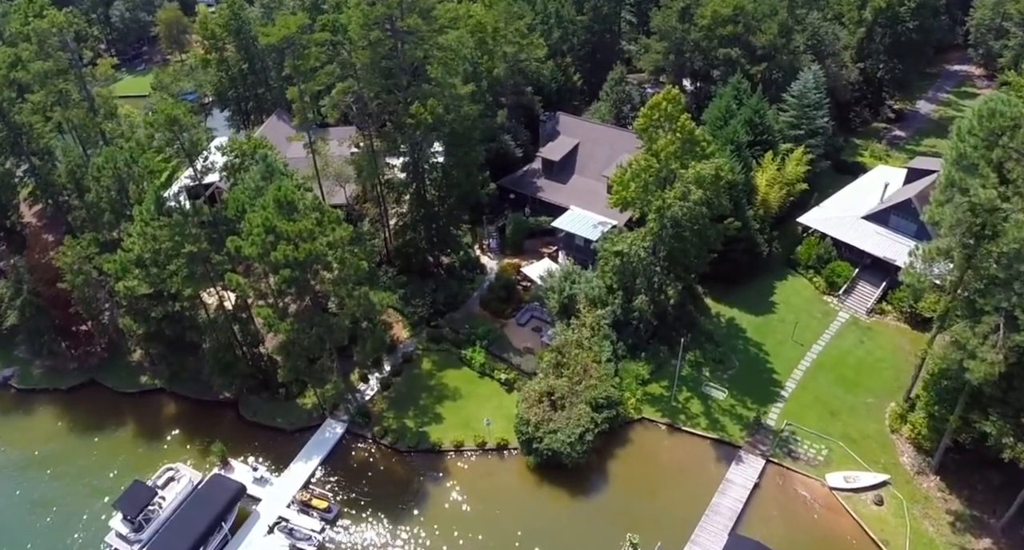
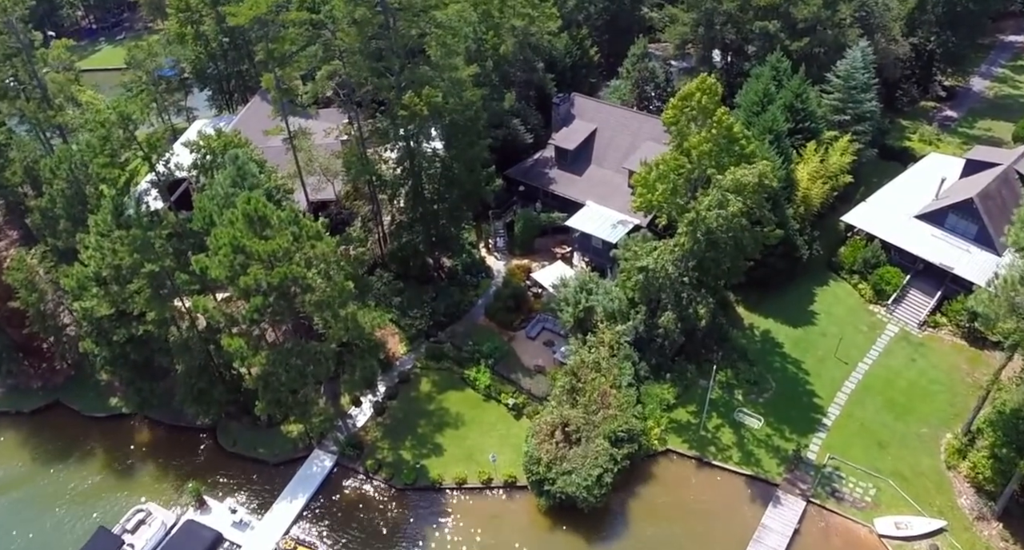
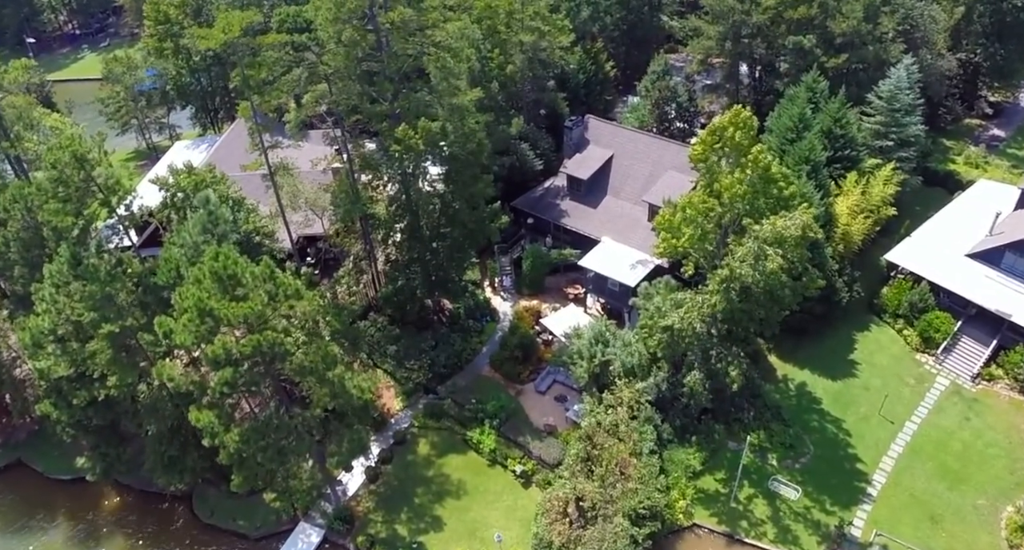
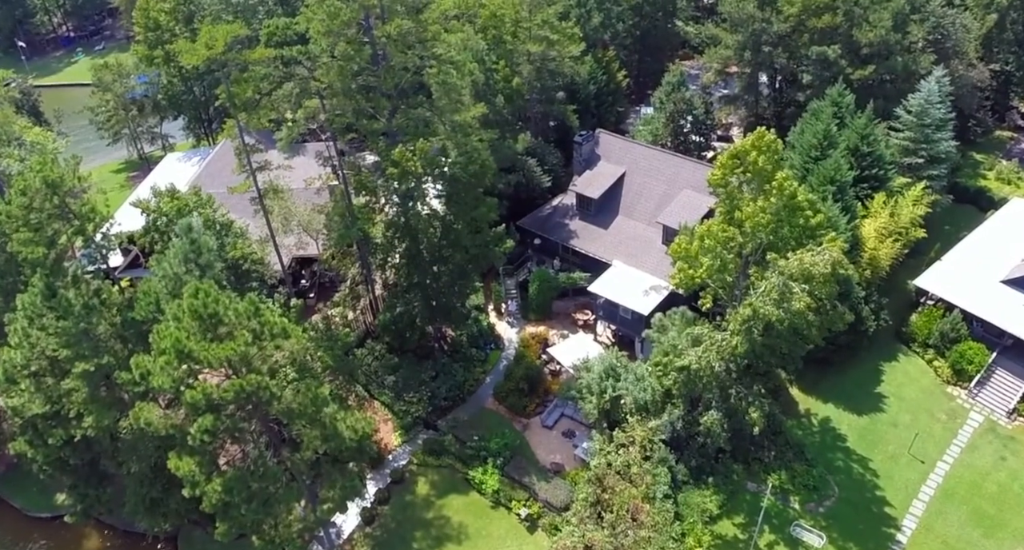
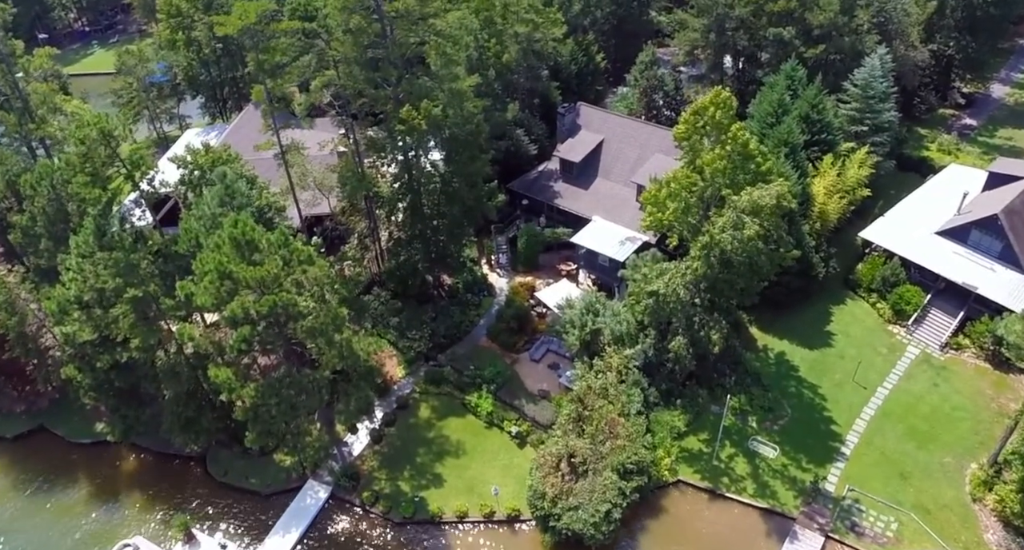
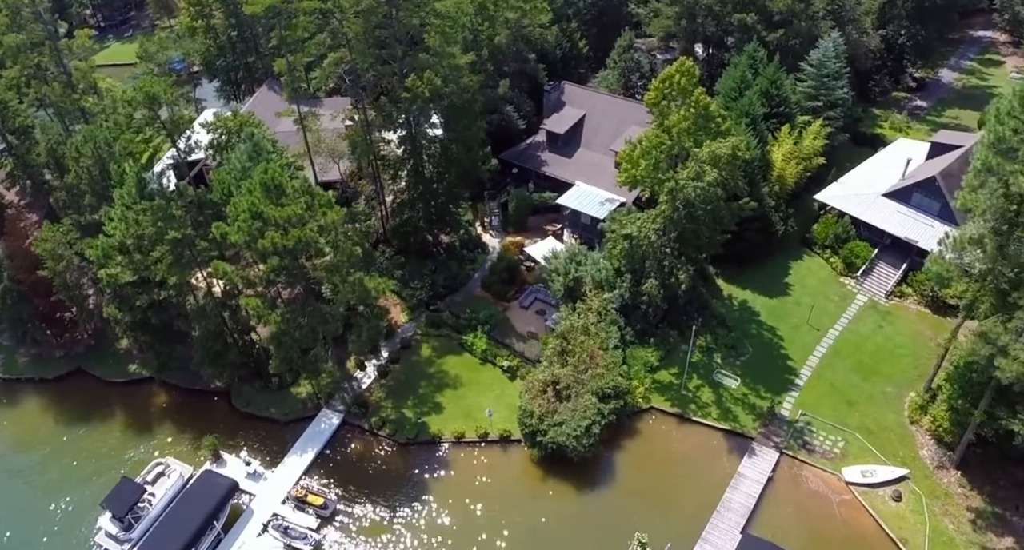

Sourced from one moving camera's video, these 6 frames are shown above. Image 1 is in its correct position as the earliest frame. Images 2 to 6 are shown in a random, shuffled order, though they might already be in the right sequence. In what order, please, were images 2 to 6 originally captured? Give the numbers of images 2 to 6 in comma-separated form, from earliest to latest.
6, 2, 5, 3, 4
